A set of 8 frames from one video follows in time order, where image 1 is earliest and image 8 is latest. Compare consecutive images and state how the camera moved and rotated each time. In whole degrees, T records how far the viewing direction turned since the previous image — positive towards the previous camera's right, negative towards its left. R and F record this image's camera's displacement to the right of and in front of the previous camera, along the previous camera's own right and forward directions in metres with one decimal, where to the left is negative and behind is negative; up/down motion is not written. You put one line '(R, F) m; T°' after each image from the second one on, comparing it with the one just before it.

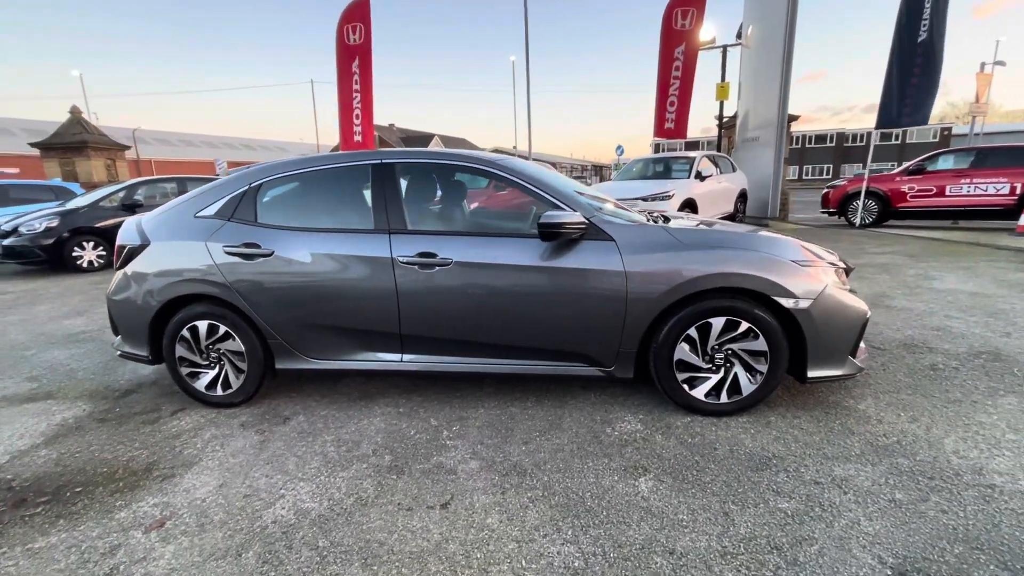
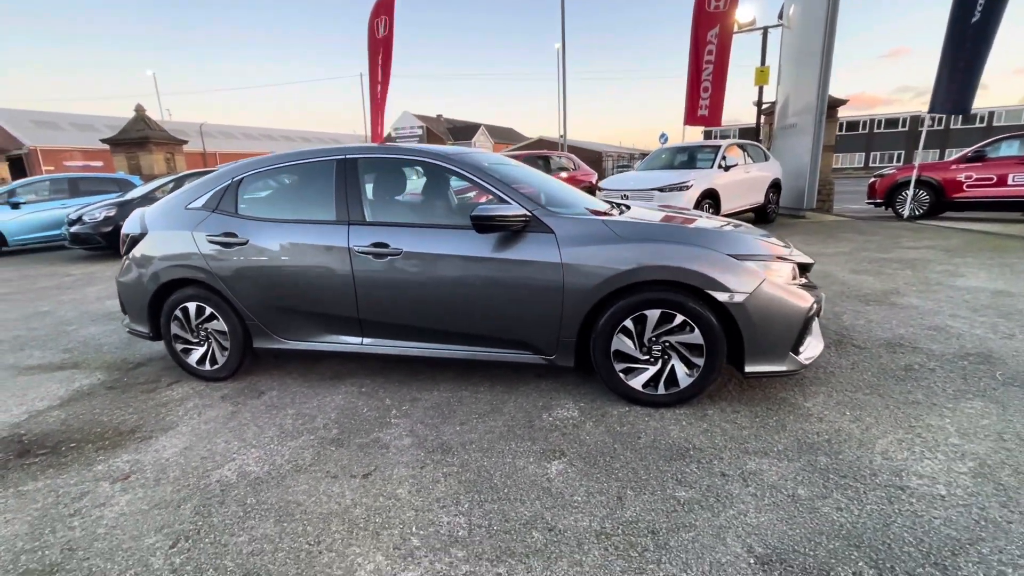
(+0.6, -0.1) m; -6°
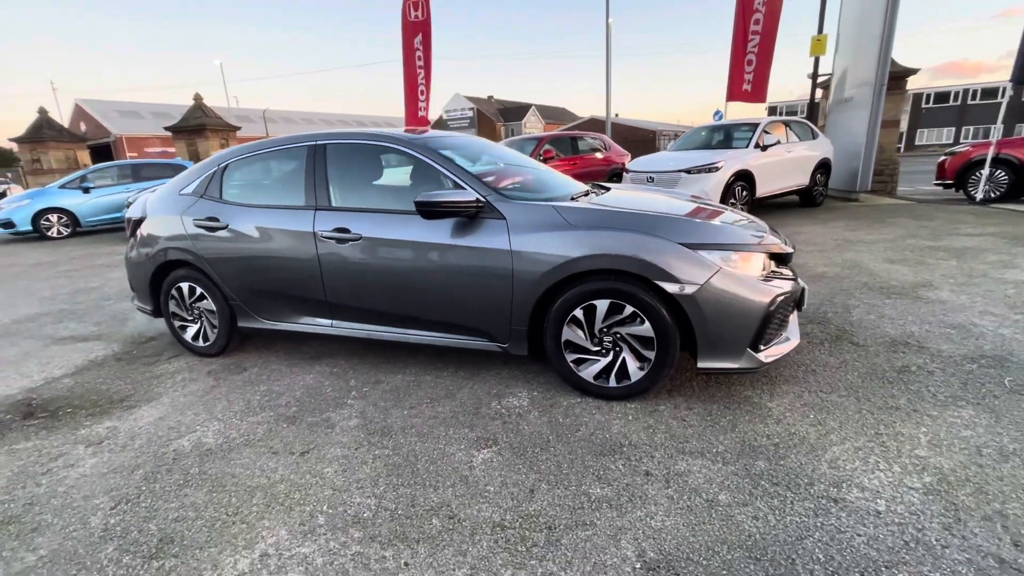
(+0.6, +0.1) m; -6°
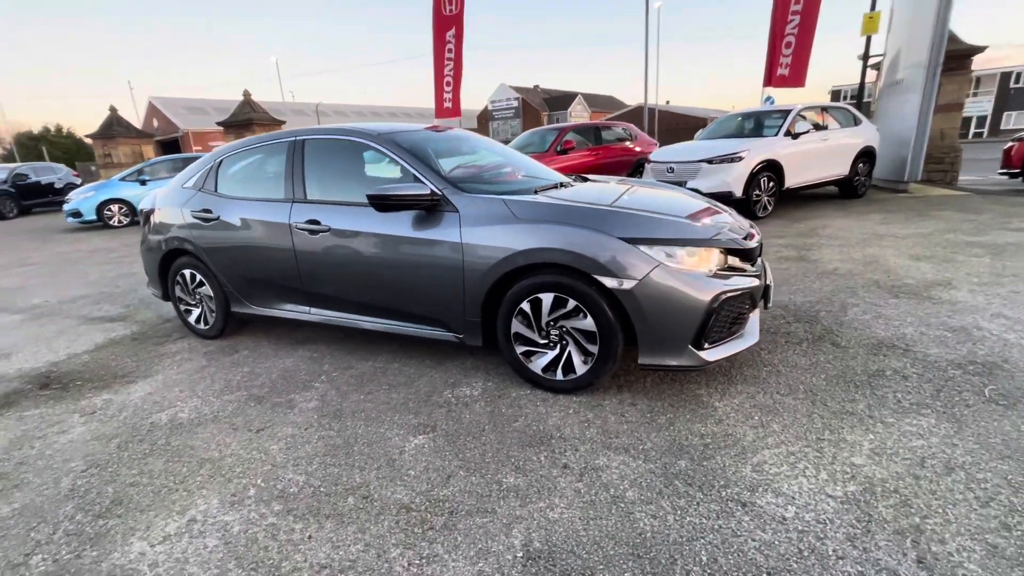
(+0.6, 0.0) m; -6°
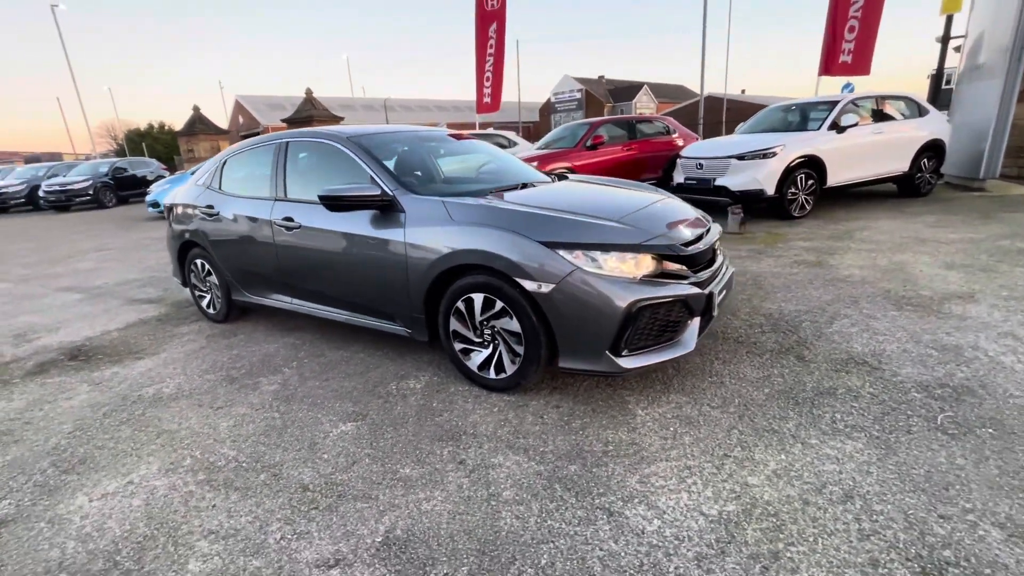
(+0.7, 0.0) m; -7°
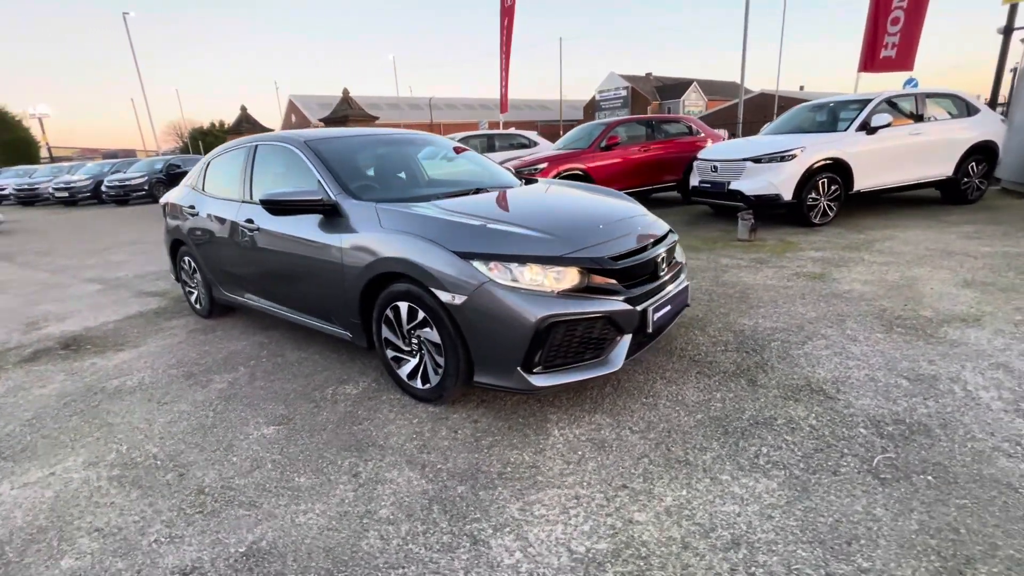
(+0.7, +0.1) m; -5°
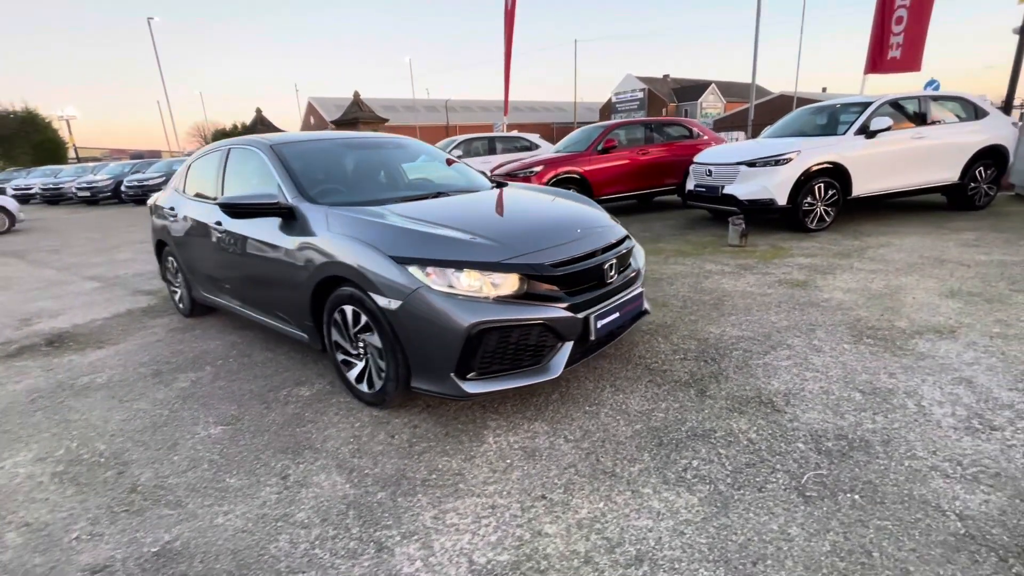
(+0.4, 0.0) m; -2°
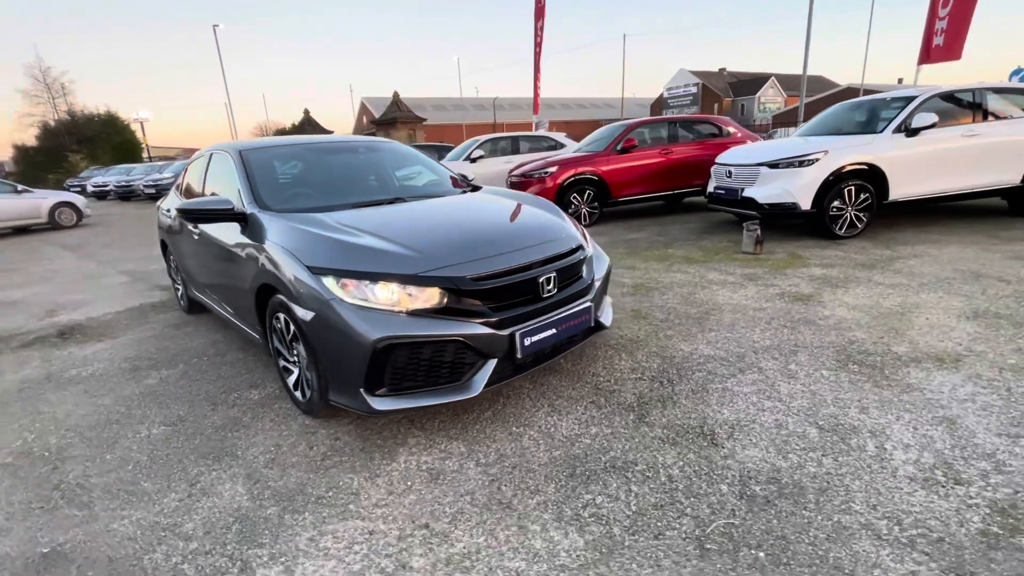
(+0.6, +0.1) m; -6°
